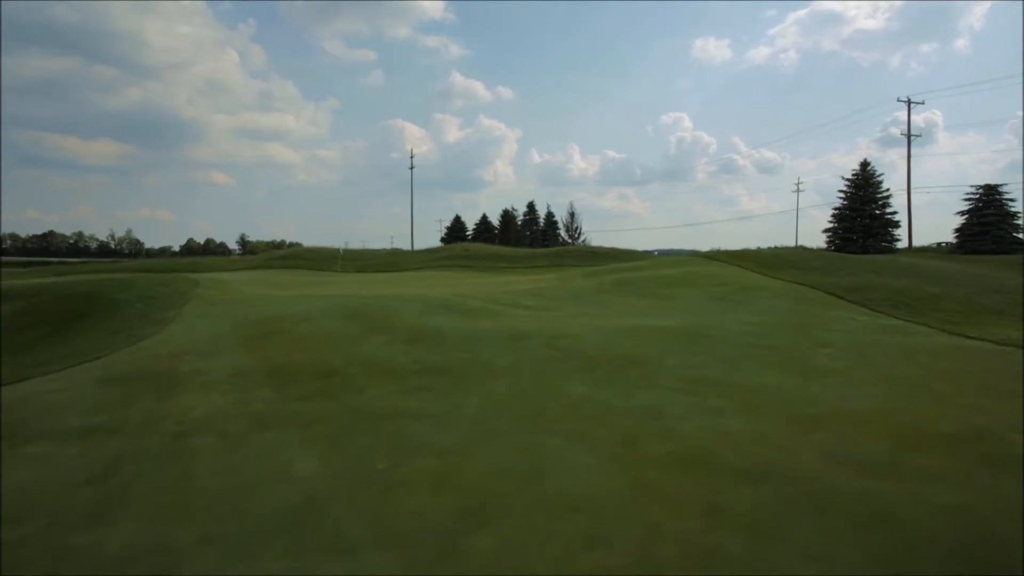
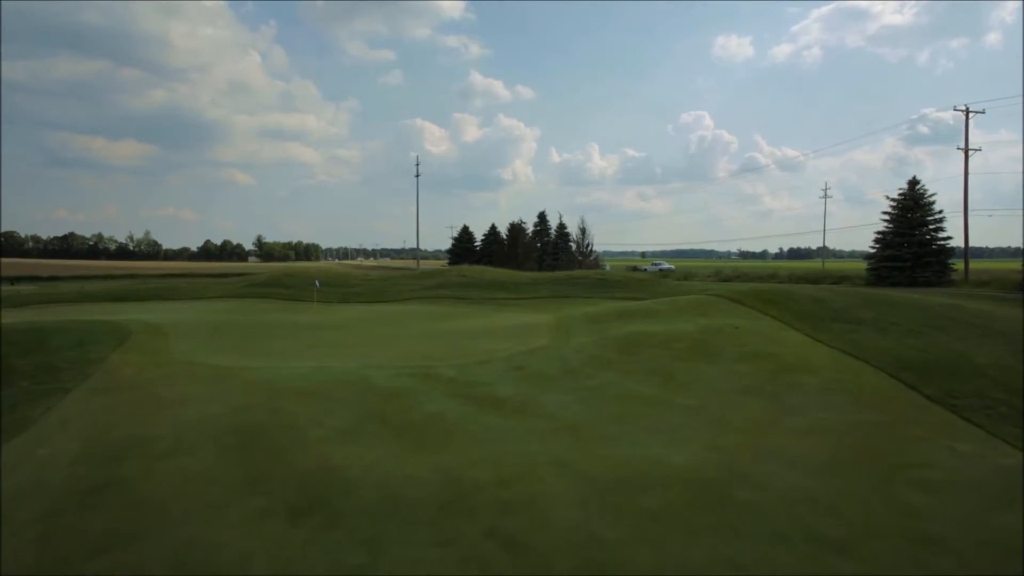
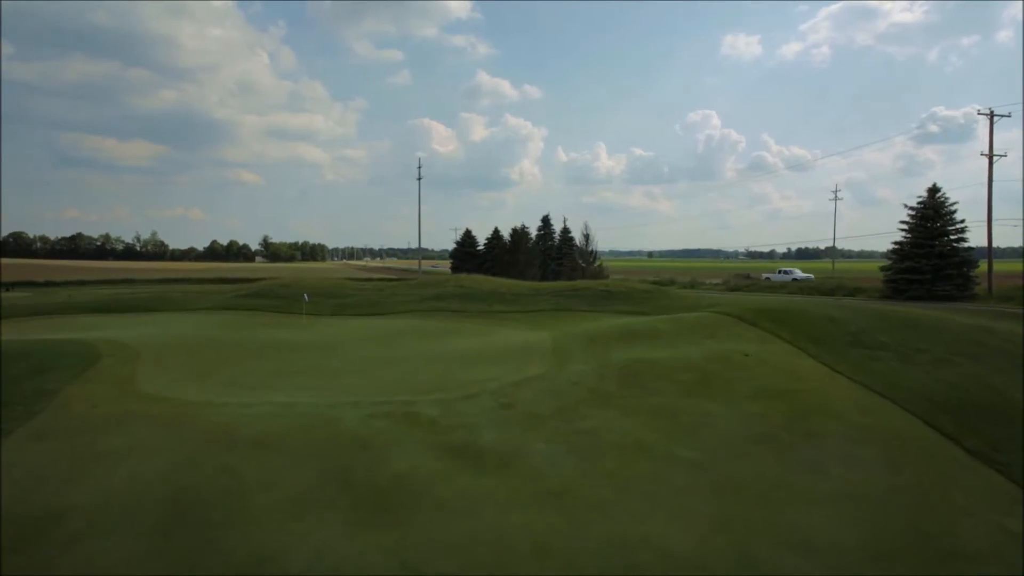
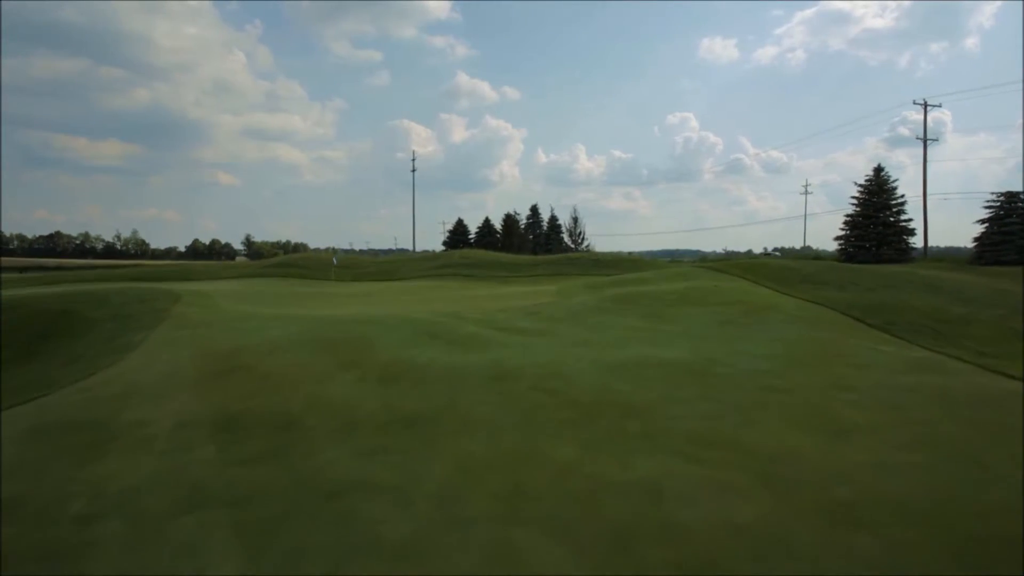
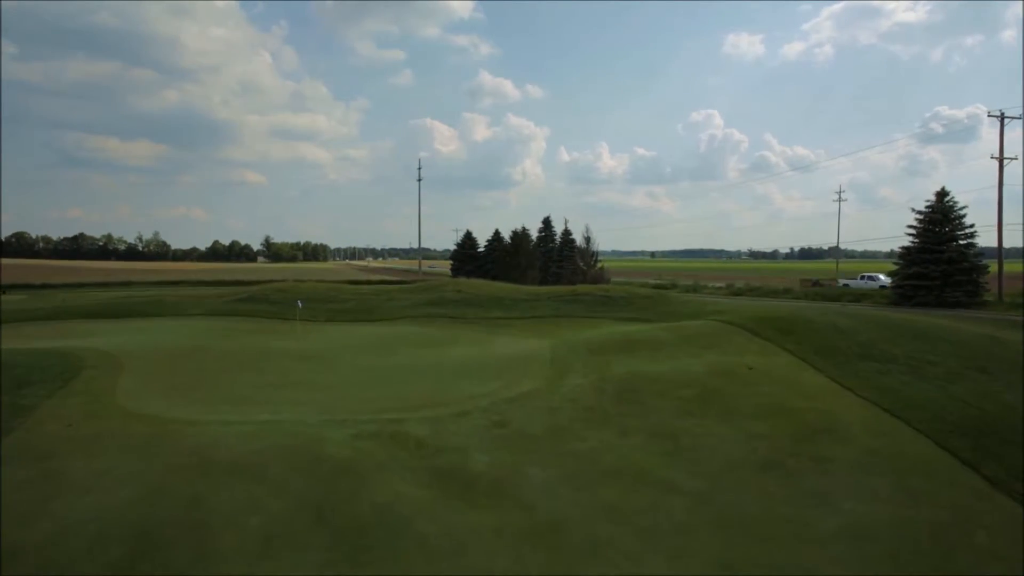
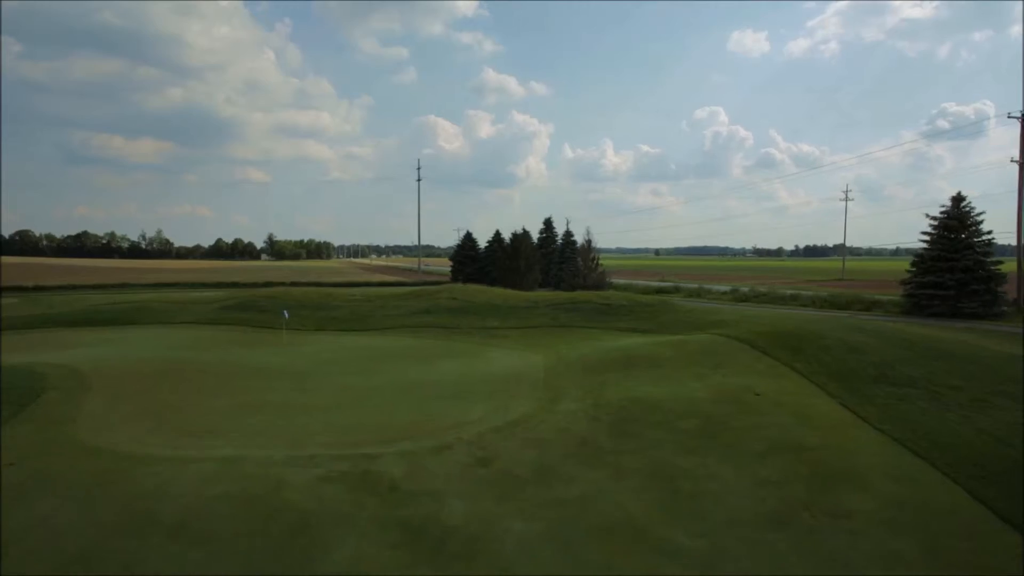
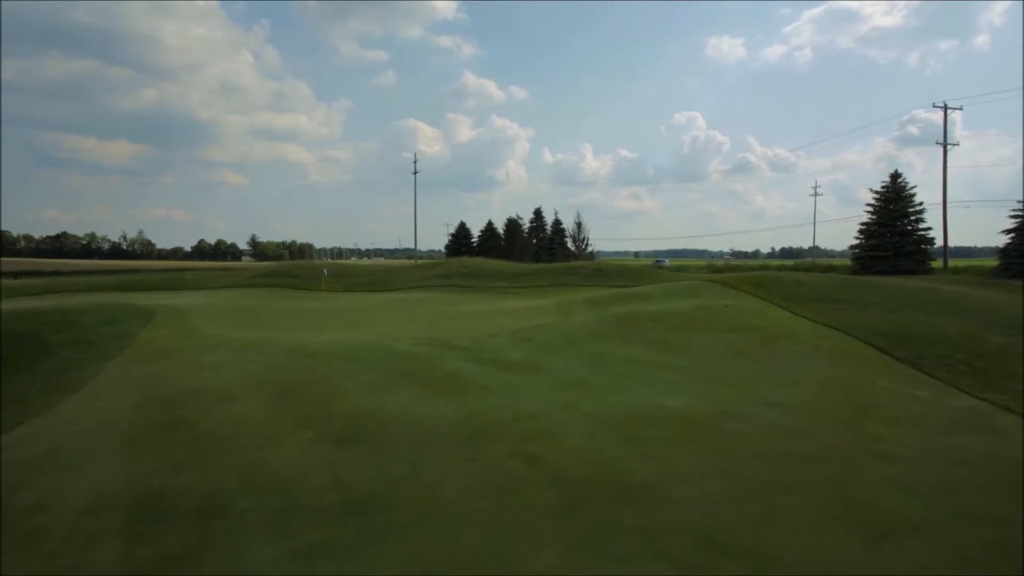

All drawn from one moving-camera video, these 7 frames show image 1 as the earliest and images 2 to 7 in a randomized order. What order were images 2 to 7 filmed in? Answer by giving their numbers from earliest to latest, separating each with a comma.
4, 7, 2, 3, 5, 6
